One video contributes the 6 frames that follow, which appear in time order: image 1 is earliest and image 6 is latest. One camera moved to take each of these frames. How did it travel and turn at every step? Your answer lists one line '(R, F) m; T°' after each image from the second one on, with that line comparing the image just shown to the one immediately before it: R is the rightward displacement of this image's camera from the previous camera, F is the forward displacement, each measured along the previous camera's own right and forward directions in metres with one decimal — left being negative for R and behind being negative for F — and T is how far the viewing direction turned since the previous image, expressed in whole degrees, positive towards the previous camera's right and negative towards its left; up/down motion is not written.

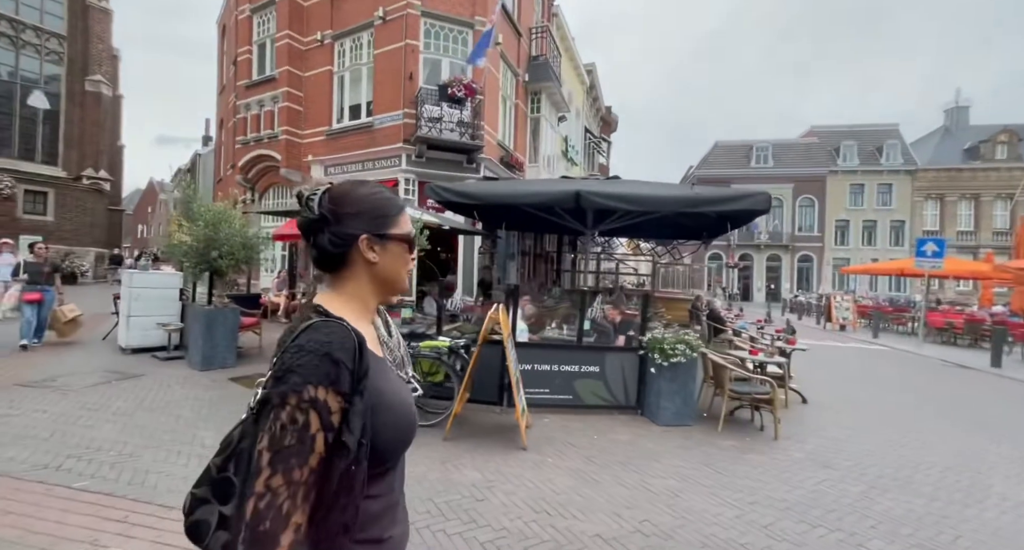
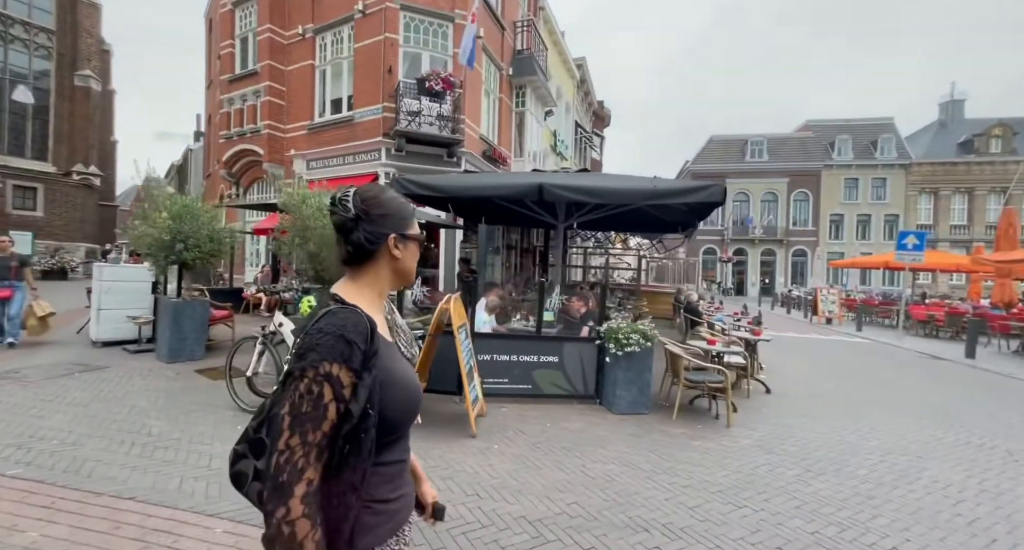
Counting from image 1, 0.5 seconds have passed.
(+0.4, -0.1) m; 0°
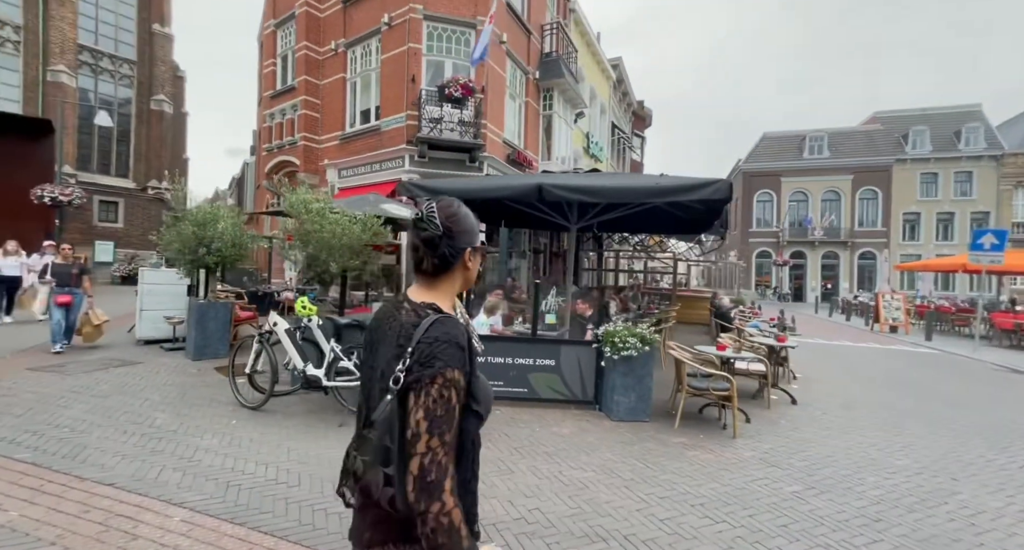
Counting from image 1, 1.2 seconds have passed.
(+0.5, +0.1) m; -6°
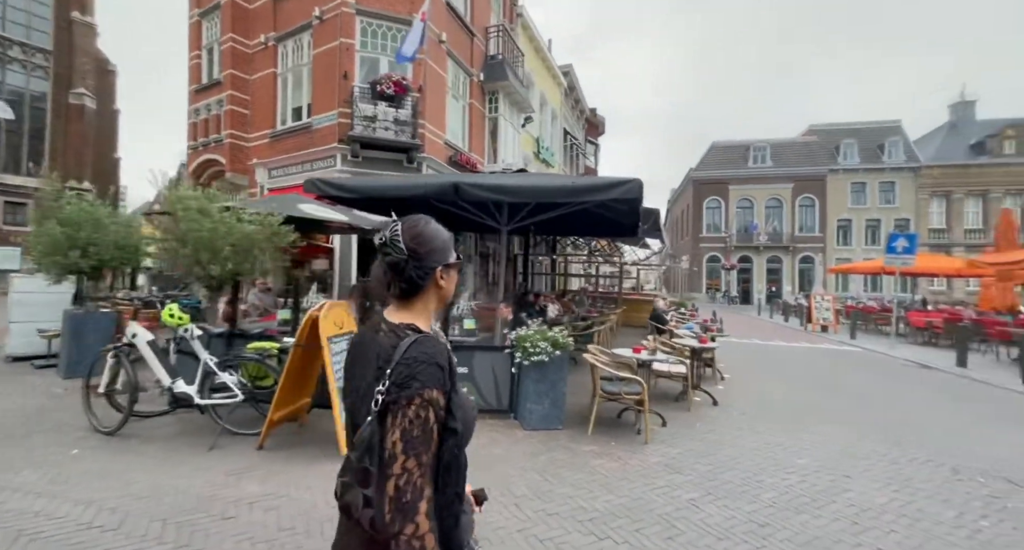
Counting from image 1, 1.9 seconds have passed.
(+0.5, +0.2) m; +5°
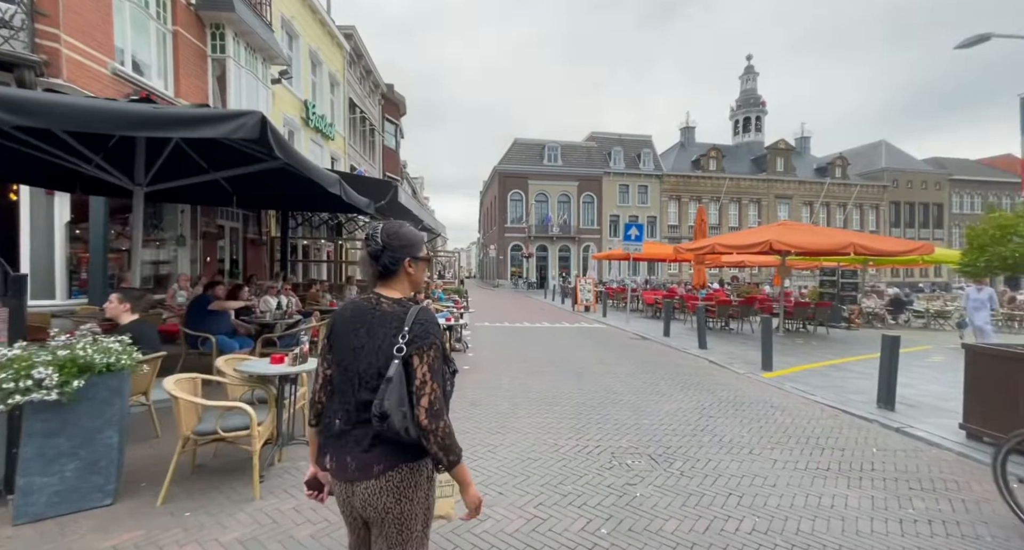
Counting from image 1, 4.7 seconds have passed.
(+1.7, +0.9) m; +24°
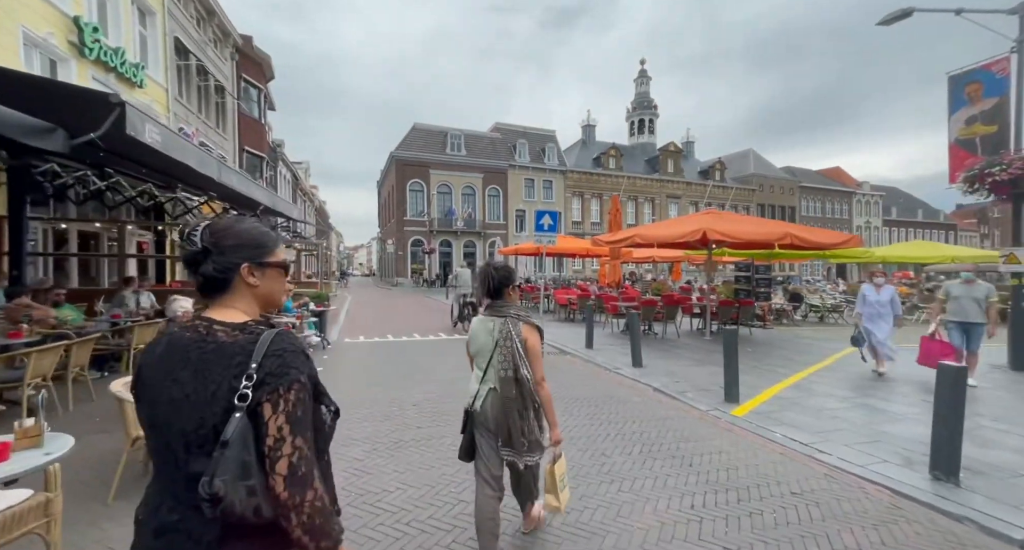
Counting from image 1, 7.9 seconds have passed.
(+0.6, +3.5) m; +12°
